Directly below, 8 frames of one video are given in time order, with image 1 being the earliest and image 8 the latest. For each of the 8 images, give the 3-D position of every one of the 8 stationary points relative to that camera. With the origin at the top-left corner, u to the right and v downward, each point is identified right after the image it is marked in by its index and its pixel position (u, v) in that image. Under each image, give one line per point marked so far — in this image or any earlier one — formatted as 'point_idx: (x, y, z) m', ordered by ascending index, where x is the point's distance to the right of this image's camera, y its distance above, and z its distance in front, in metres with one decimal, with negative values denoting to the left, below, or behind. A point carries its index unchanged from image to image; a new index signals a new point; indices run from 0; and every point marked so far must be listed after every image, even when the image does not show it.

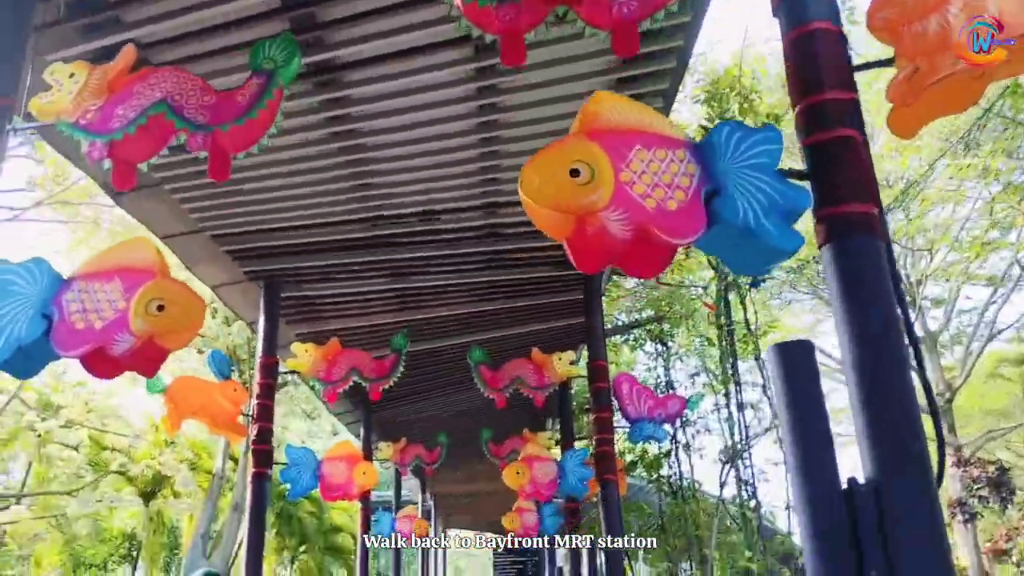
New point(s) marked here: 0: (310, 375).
0: (-1.4, -0.6, +5.9) m
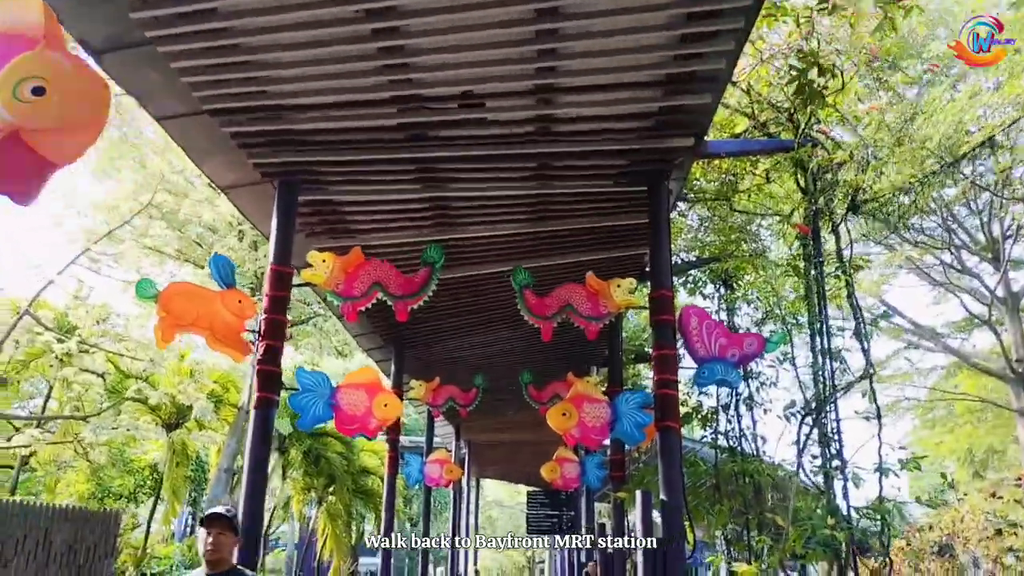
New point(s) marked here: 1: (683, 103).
0: (-1.1, 0.0, +5.1) m
1: (+0.9, +1.0, +4.8) m
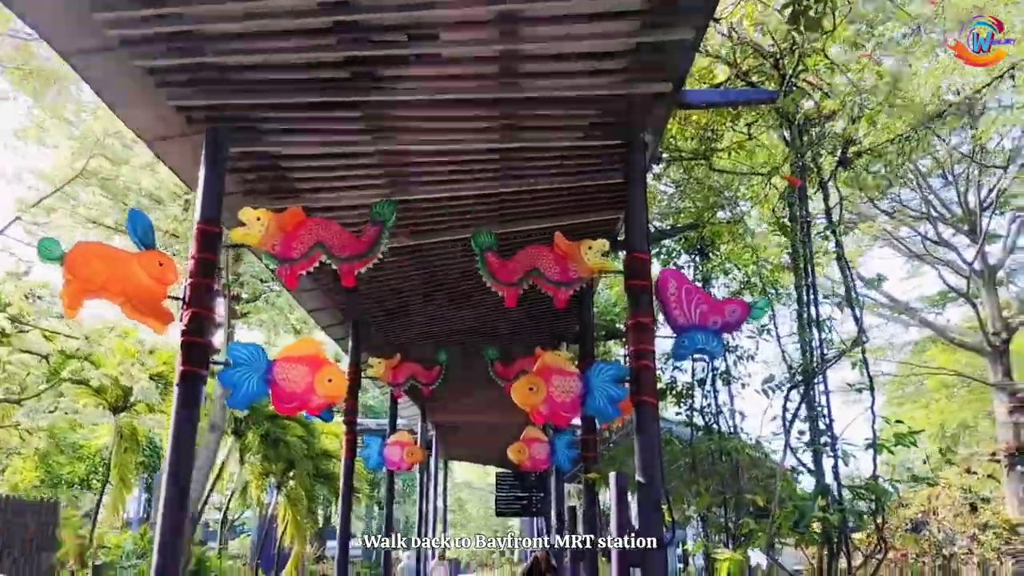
0: (-1.3, +0.2, +4.5) m
1: (+0.7, +1.2, +4.3) m
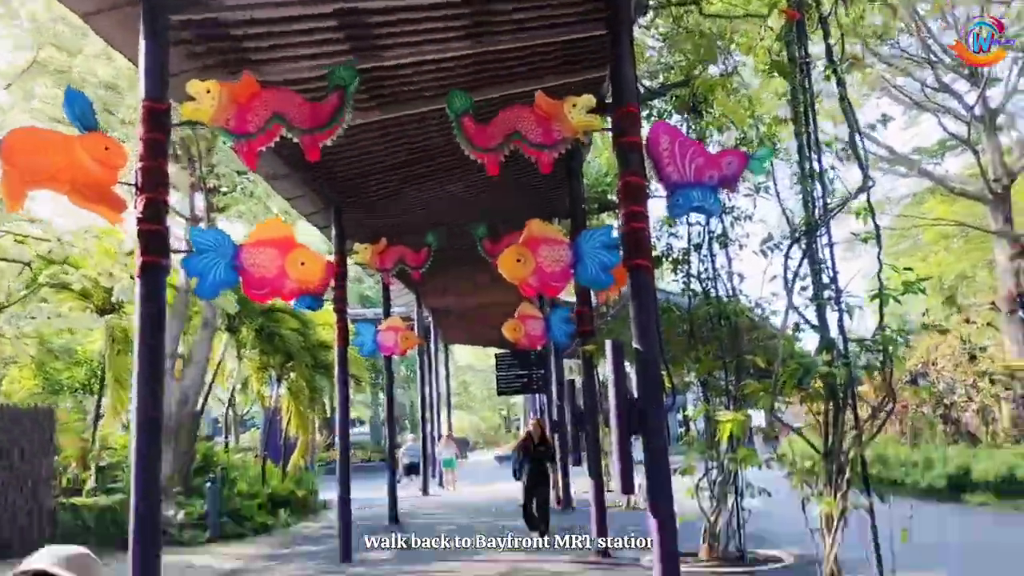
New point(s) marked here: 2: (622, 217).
0: (-1.4, +0.8, +4.2) m
1: (+0.6, +1.9, +3.8) m
2: (+0.6, +0.4, +4.6) m
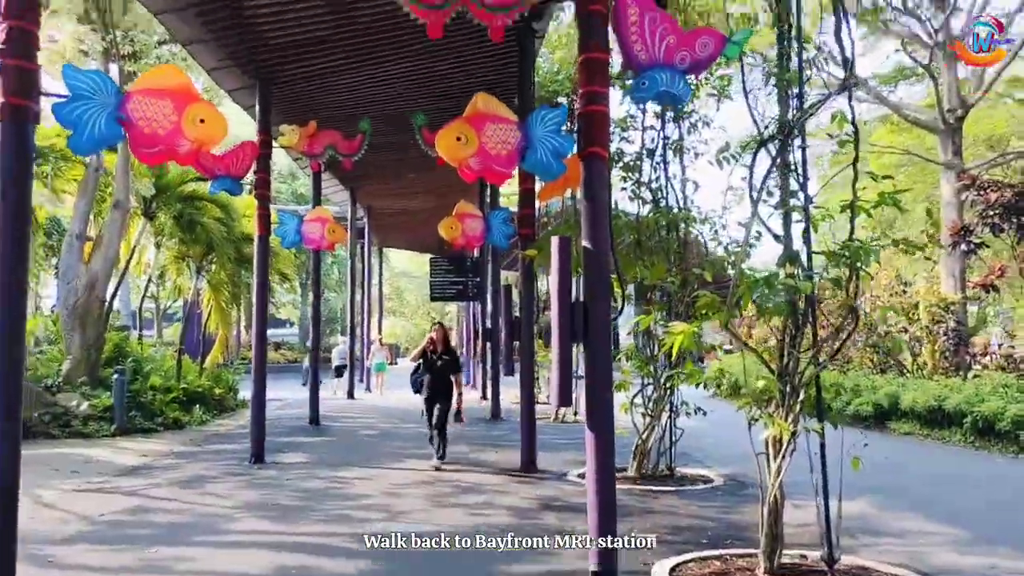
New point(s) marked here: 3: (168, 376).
0: (-1.6, +1.3, +3.4) m
1: (+0.4, +2.3, +3.1) m
2: (+0.3, +0.9, +4.1) m
3: (-5.0, -1.3, +12.6) m
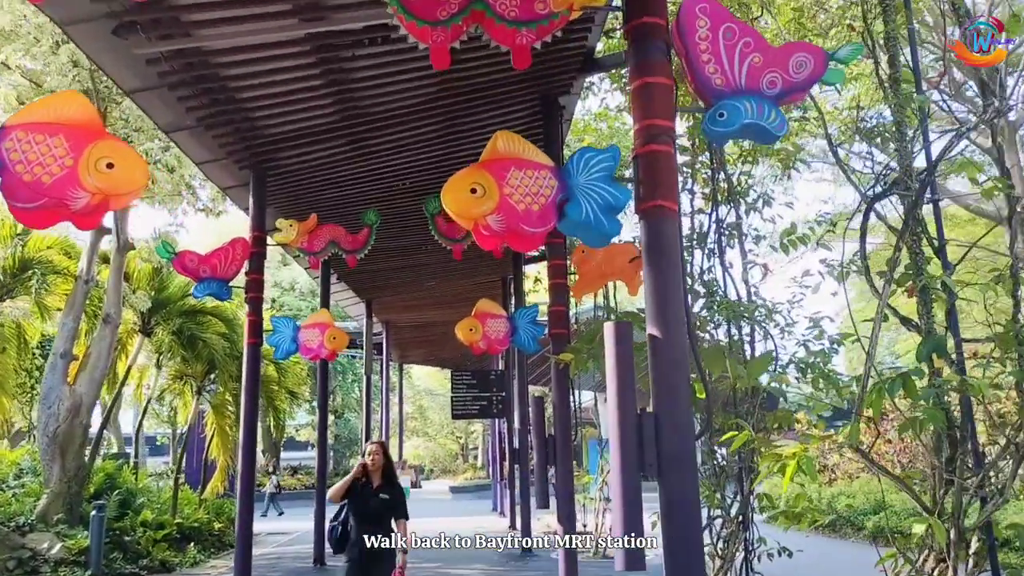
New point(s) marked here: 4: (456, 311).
0: (-1.5, +1.0, +2.5) m
1: (+0.5, +2.1, +2.3) m
2: (+0.4, +0.5, +3.0) m
3: (-4.6, -2.9, +11.3) m
4: (-1.0, -0.4, +15.8) m
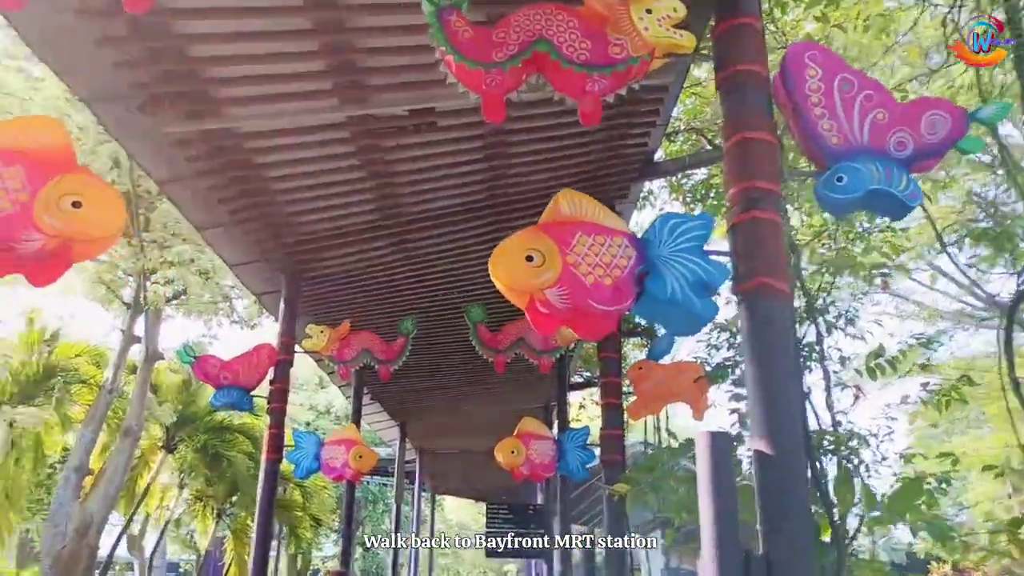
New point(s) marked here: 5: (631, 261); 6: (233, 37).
0: (-1.3, +0.9, +2.1) m
1: (+0.7, +1.9, +1.9) m
2: (+0.6, +0.2, +2.4) m
3: (-4.1, -4.3, +10.4) m
4: (-0.3, -2.6, +15.0) m
5: (+0.3, 0.0, +2.6) m
6: (-1.3, +1.1, +3.8) m
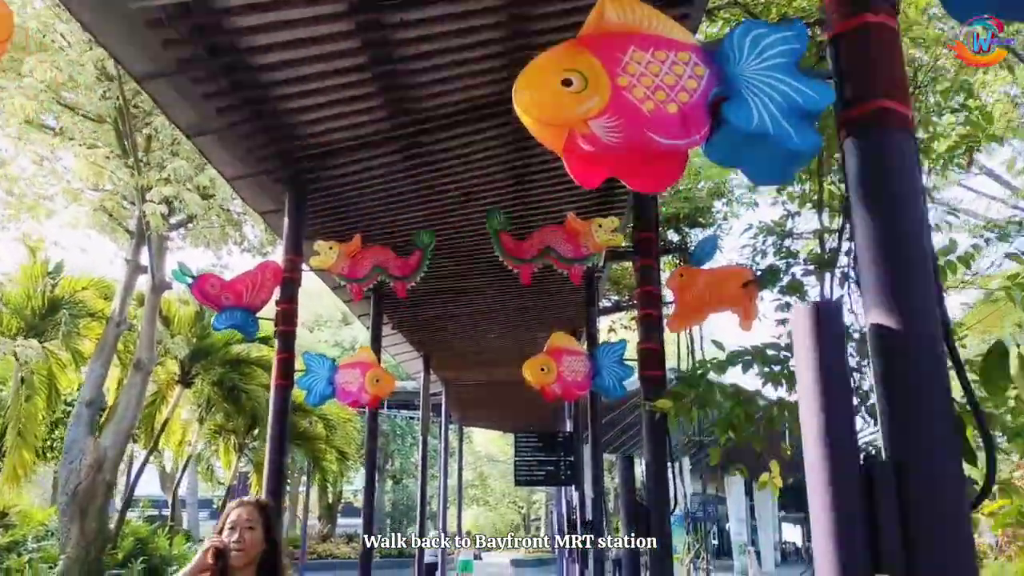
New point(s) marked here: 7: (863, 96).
0: (-1.3, +1.1, +1.5) m
1: (+0.7, +2.2, +1.2) m
2: (+0.7, +0.6, +1.8) m
3: (-3.7, -3.4, +10.2) m
4: (+0.1, -1.3, +14.6) m
5: (+0.4, +0.4, +2.1) m
6: (-1.2, +1.5, +3.2) m
7: (+0.7, +0.4, +1.7) m
